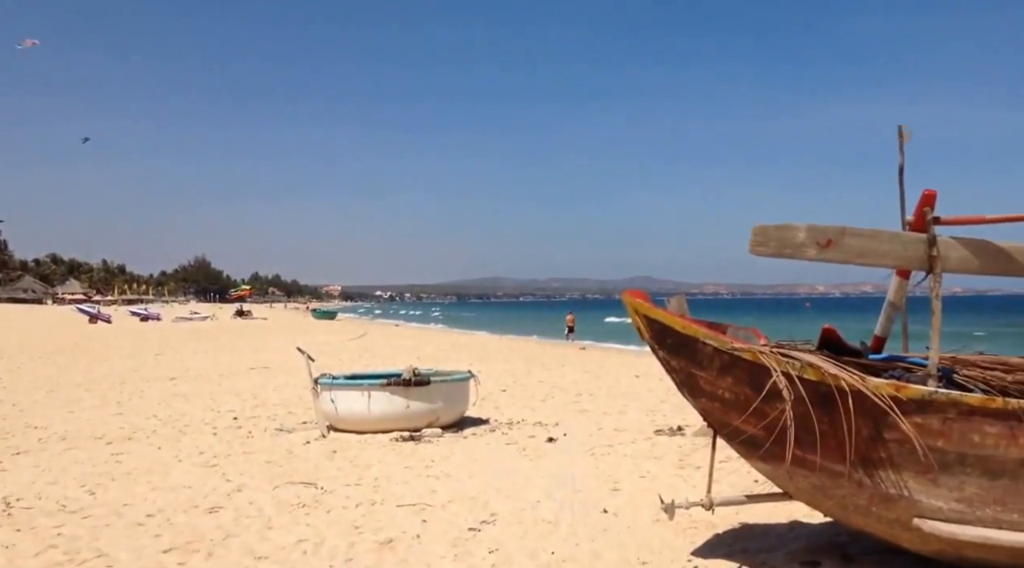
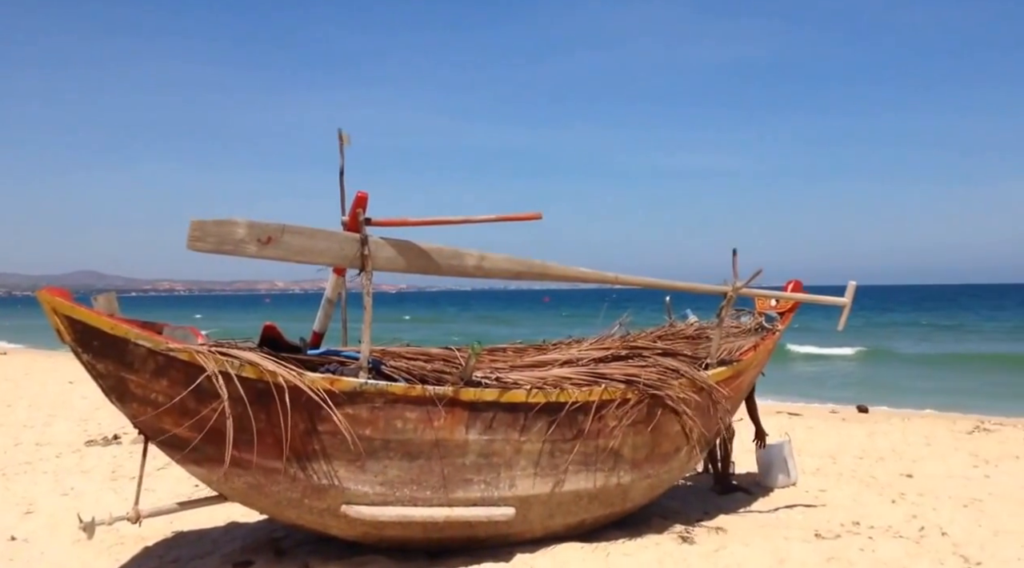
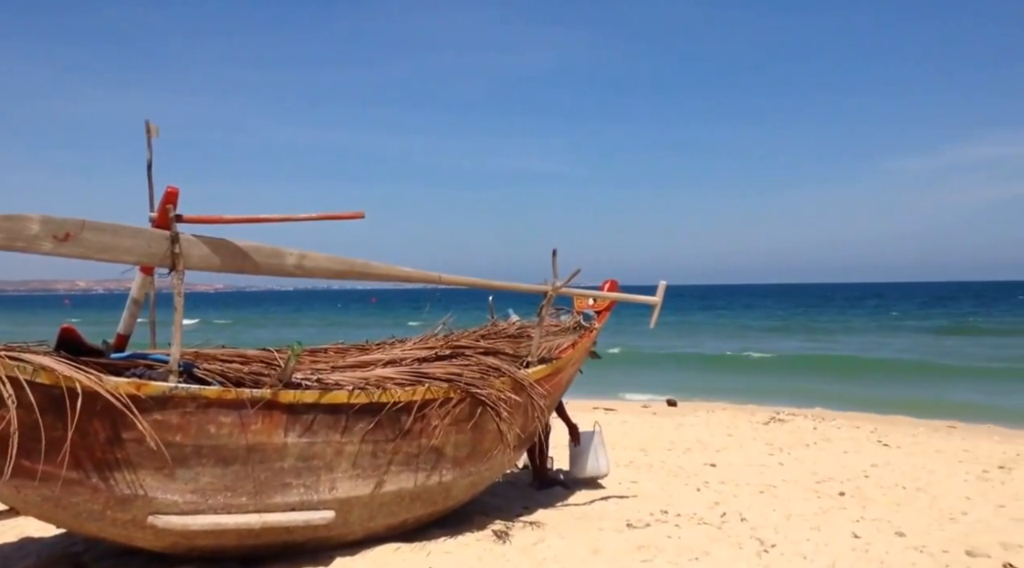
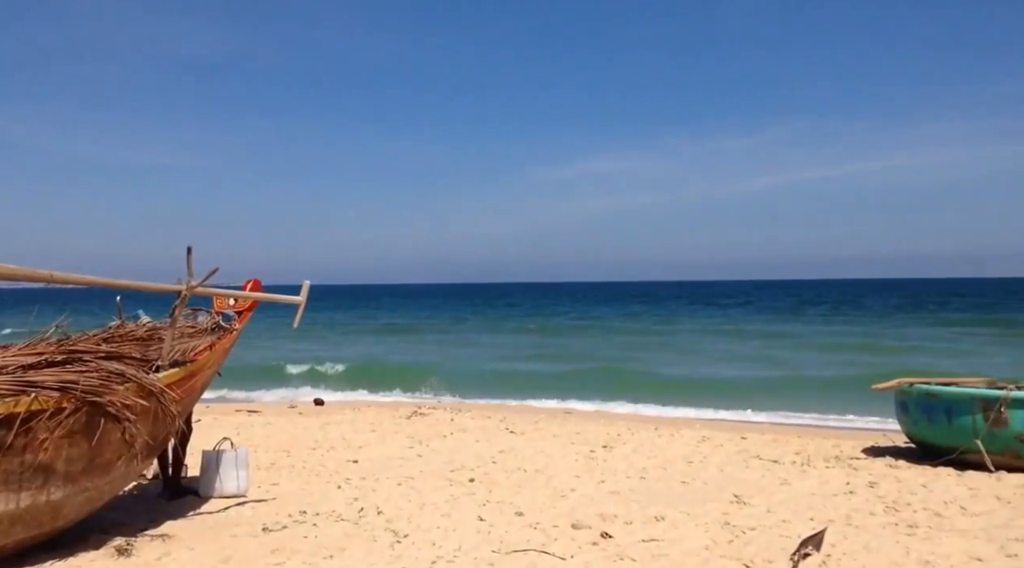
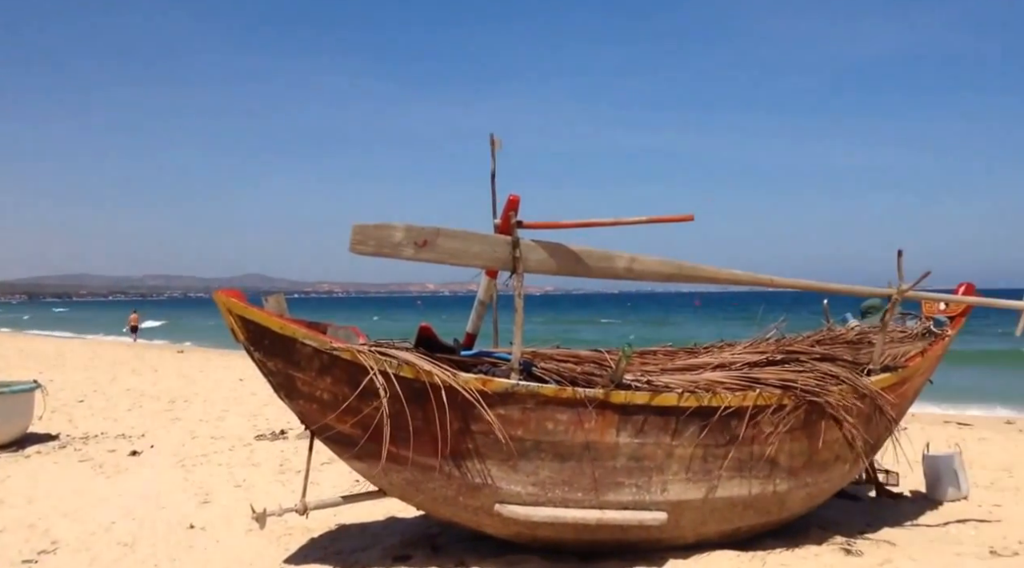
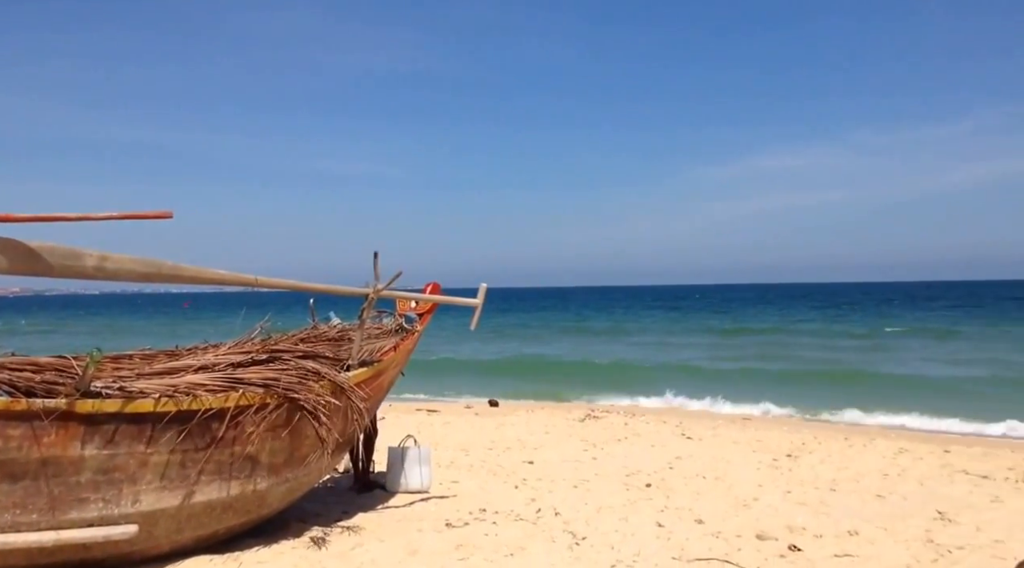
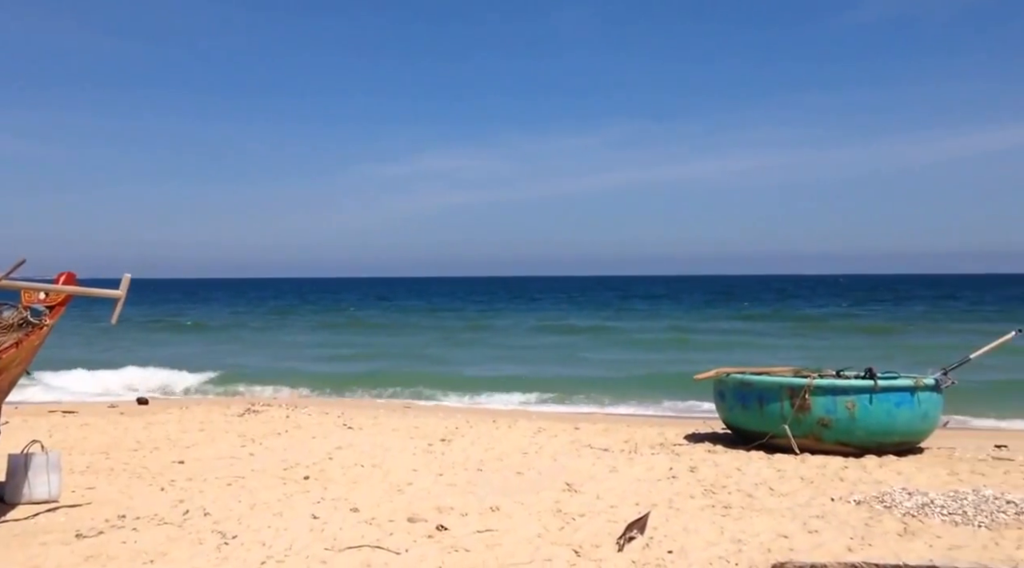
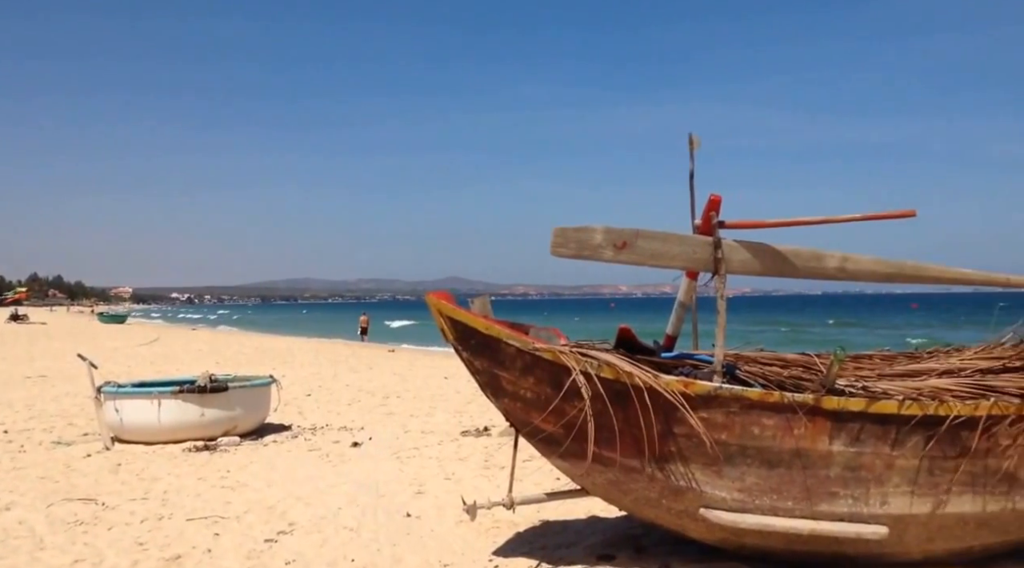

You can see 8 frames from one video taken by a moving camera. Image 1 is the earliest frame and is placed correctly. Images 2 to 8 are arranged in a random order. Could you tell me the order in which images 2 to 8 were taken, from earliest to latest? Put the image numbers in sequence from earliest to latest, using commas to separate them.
8, 5, 2, 3, 6, 4, 7
